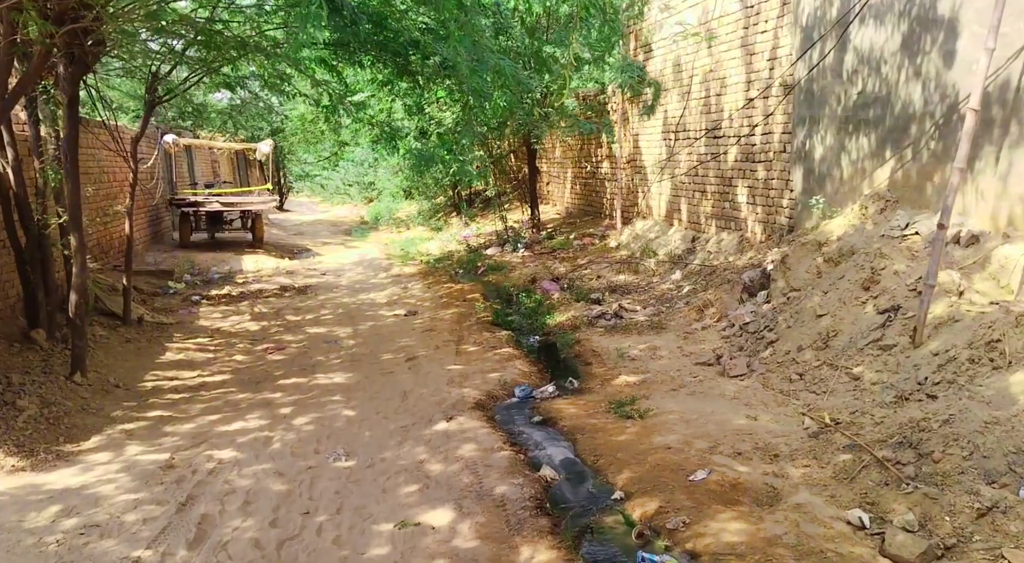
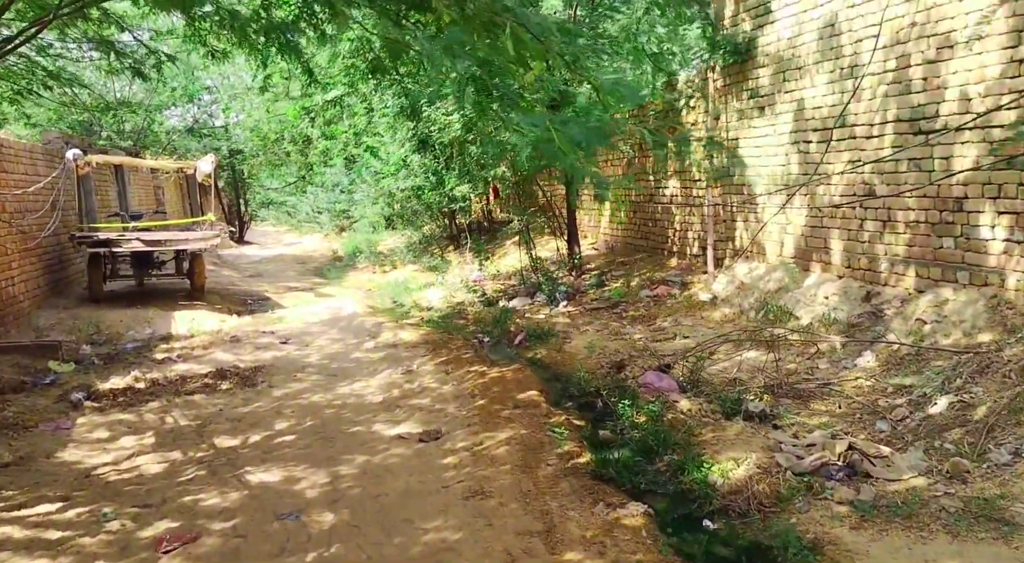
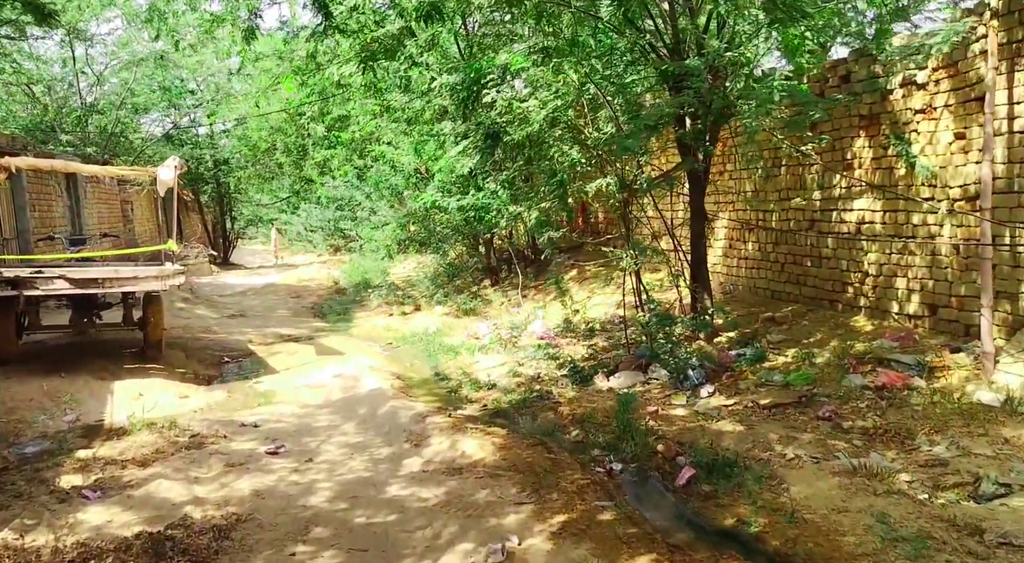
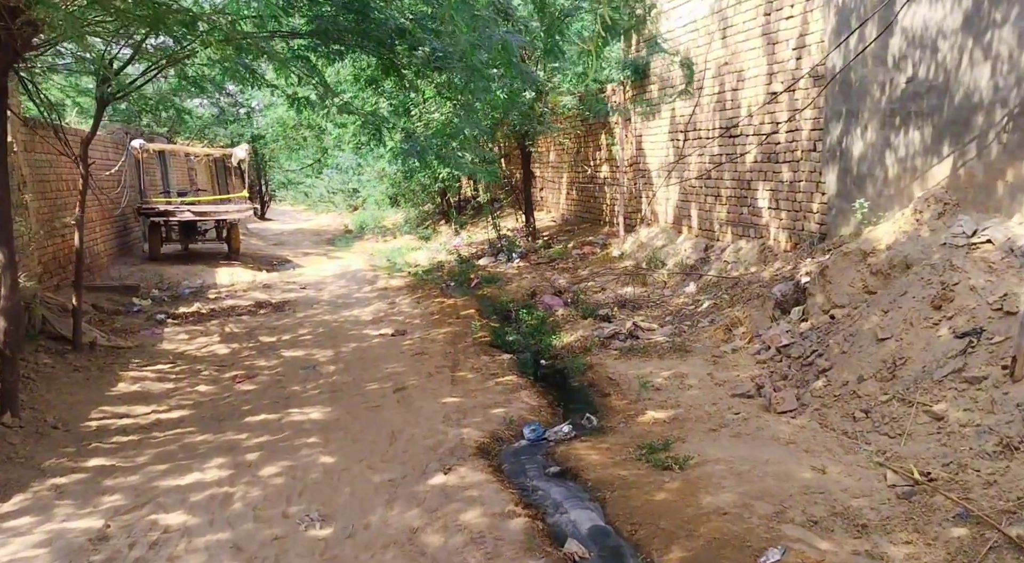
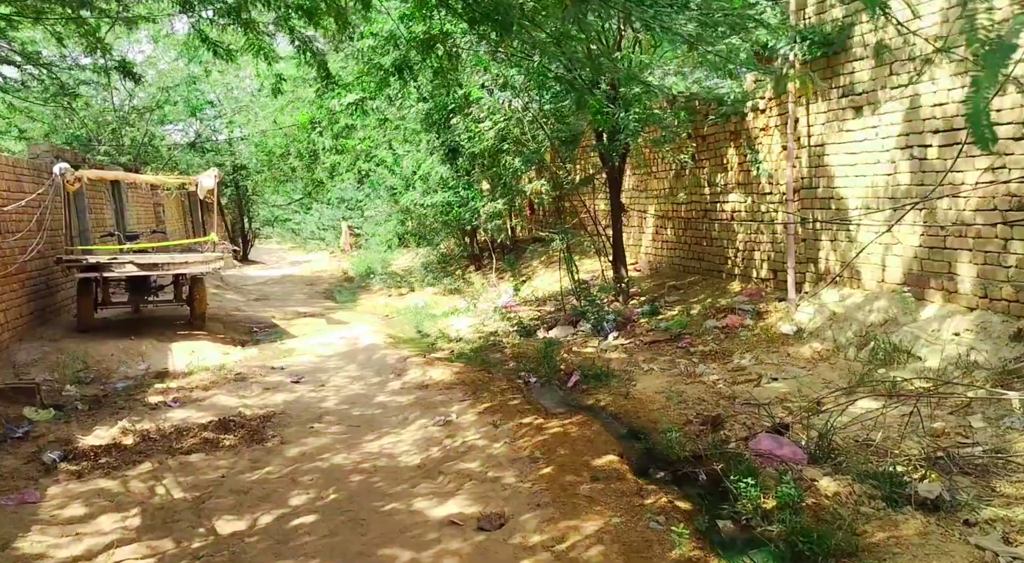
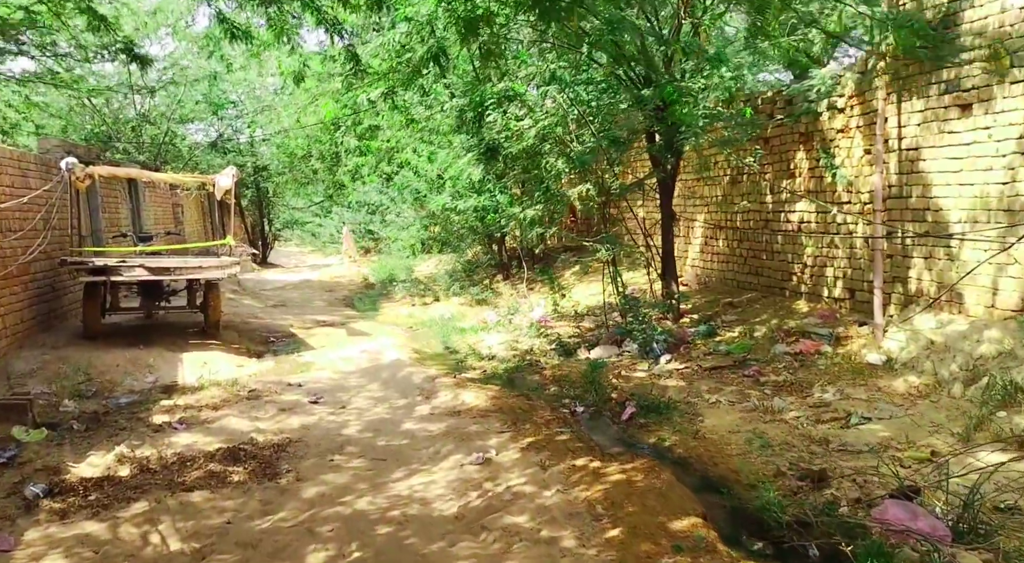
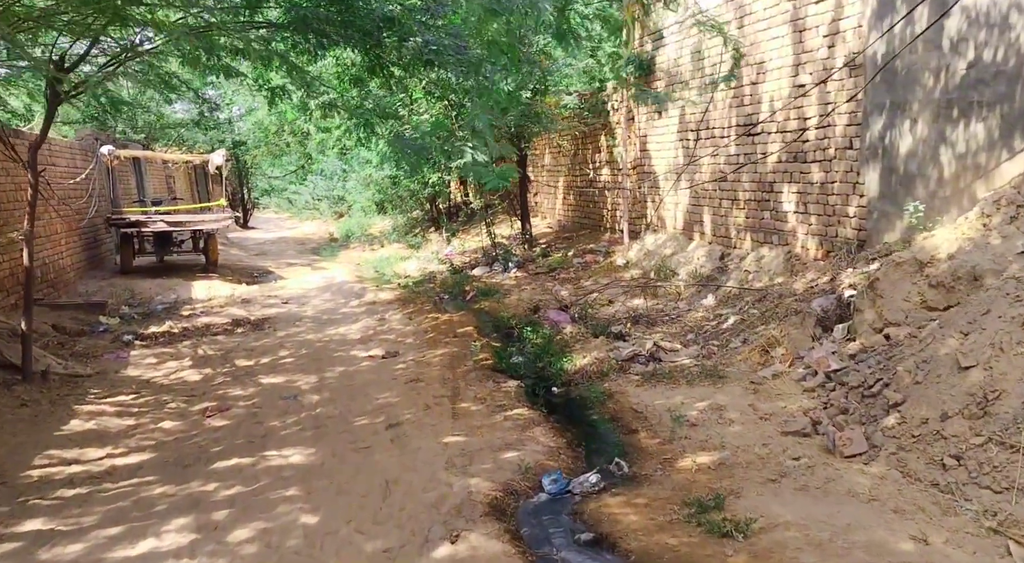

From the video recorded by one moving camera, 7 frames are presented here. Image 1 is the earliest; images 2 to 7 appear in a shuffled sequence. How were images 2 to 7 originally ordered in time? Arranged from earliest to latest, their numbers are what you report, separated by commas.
4, 7, 2, 5, 6, 3
